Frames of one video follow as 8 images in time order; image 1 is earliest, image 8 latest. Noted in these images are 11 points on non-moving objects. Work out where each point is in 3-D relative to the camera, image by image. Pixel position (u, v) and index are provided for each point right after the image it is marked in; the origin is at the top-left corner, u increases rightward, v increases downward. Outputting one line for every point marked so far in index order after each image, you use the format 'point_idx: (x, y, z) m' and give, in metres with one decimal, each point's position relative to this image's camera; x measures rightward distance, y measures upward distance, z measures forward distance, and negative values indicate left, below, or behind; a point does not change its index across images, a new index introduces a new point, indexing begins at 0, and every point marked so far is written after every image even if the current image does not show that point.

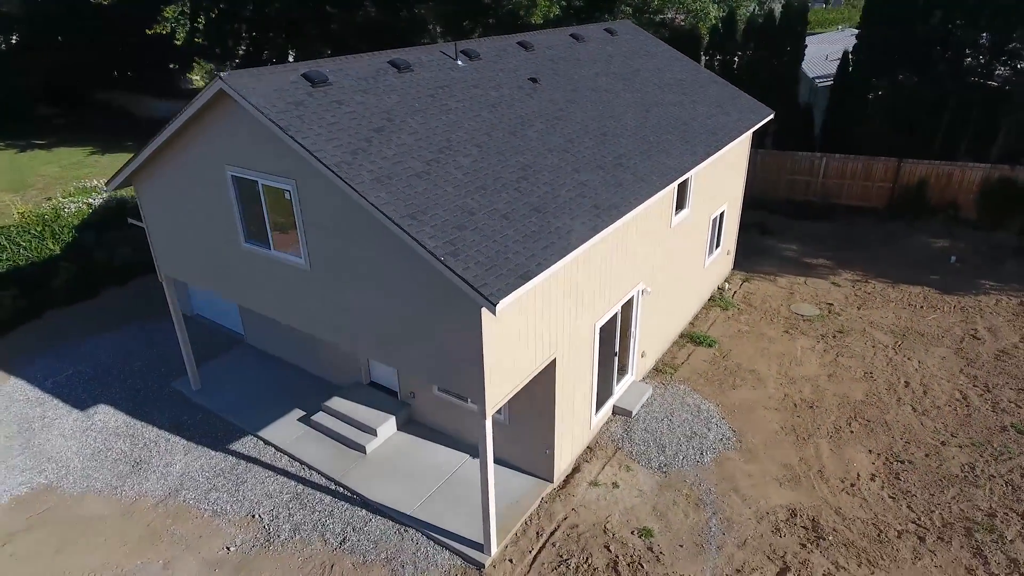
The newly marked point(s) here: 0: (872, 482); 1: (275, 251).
0: (+6.3, -3.4, +10.9) m
1: (-3.6, +0.6, +9.8) m
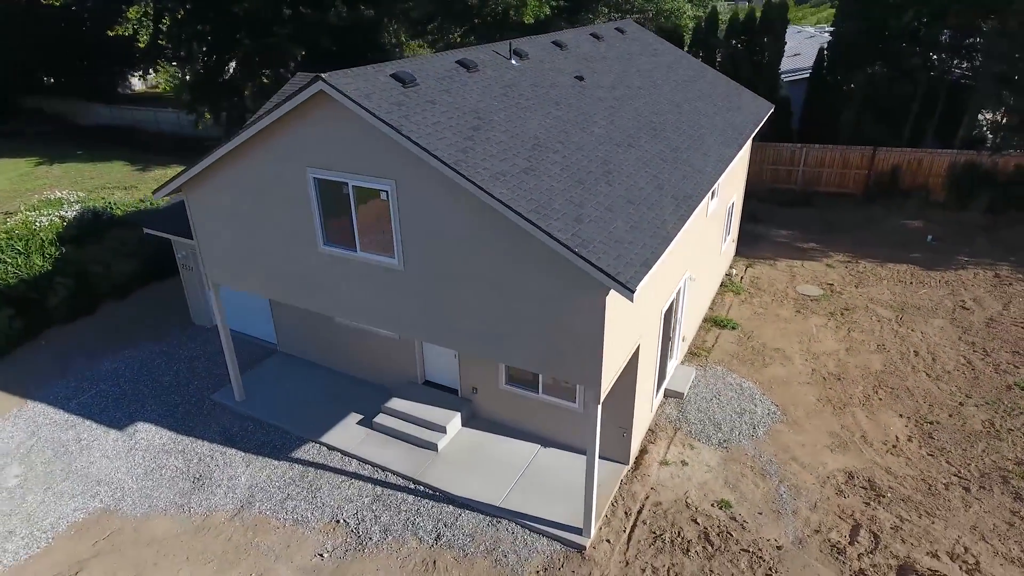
0: (+7.6, -3.0, +11.9) m
1: (-2.3, +0.5, +9.8) m
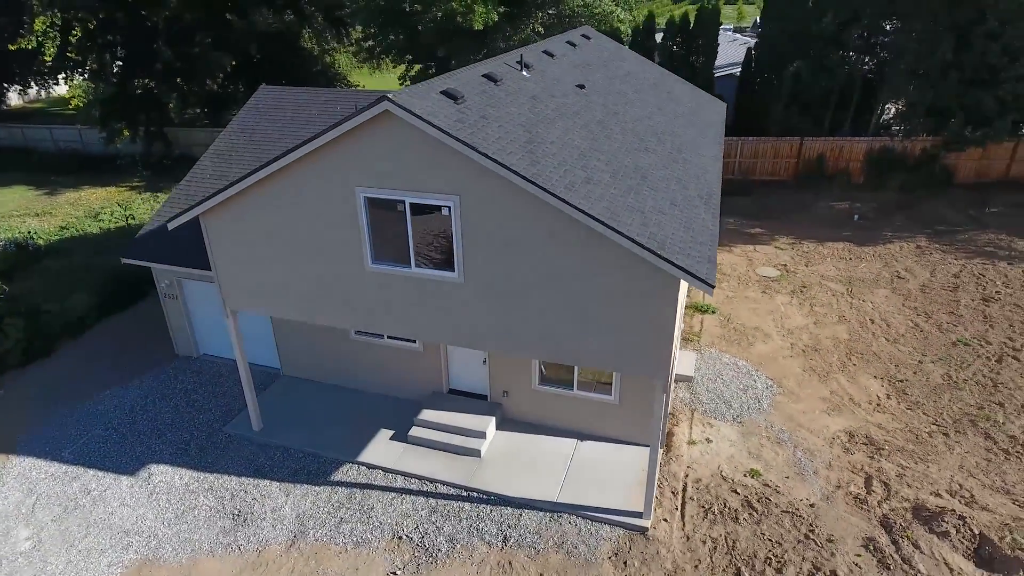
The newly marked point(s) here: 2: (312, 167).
0: (+8.2, -2.4, +13.5) m
1: (-1.5, +0.3, +9.9) m
2: (-3.0, +1.8, +9.7) m
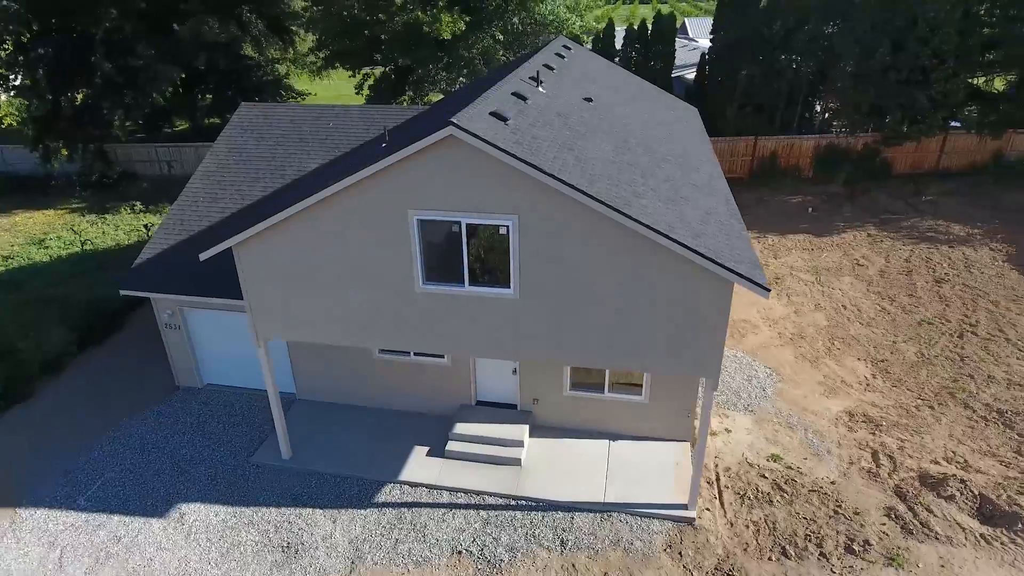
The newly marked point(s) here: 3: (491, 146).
0: (+8.6, -2.2, +14.8) m
1: (-0.7, 0.0, +10.0) m
2: (-2.3, +1.4, +9.6) m
3: (-0.3, +1.9, +8.6) m
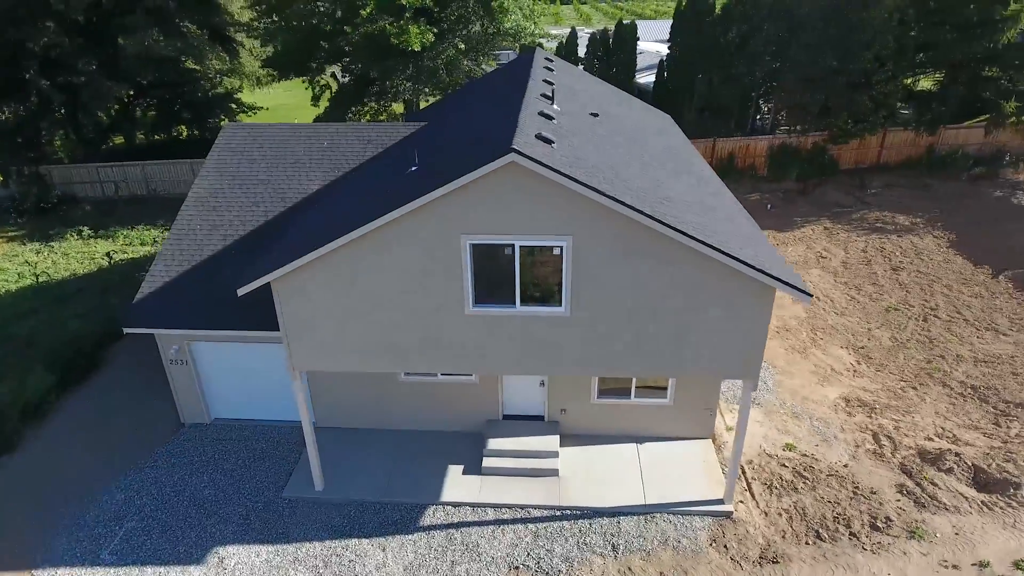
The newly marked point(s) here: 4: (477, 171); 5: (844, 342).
0: (+8.9, -2.0, +15.9) m
1: (0.0, -0.3, +10.2) m
2: (-1.6, +1.0, +9.6) m
3: (+0.5, +1.6, +8.8) m
4: (-0.5, +1.7, +8.9) m
5: (+8.9, -1.5, +16.9) m
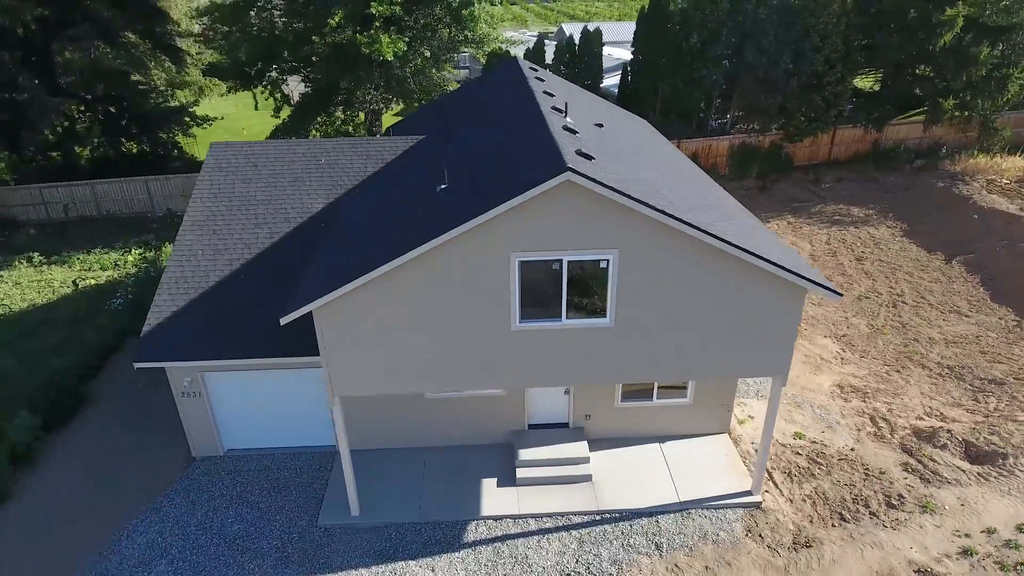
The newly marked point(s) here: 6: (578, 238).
0: (+9.1, -1.8, +17.0) m
1: (+0.7, -0.5, +10.3) m
2: (-0.8, +0.7, +9.6) m
3: (+1.3, +1.4, +9.0) m
4: (+0.2, +1.4, +9.0) m
5: (+9.0, -1.2, +17.9) m
6: (+1.0, +0.8, +9.7) m
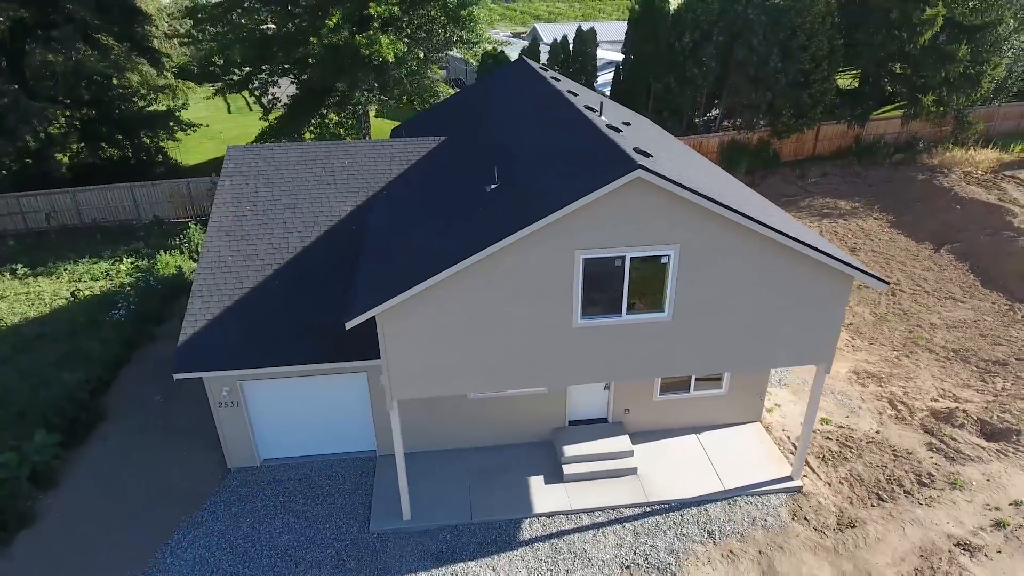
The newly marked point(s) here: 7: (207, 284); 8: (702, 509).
0: (+9.7, -1.5, +17.6) m
1: (+1.7, -0.5, +10.5) m
2: (+0.1, +0.7, +9.7) m
3: (+2.3, +1.5, +9.2) m
4: (+1.2, +1.5, +9.1) m
5: (+9.5, -1.0, +18.6) m
6: (+2.0, +0.9, +9.8) m
7: (-6.2, +0.1, +12.6) m
8: (+3.7, -4.3, +12.1) m
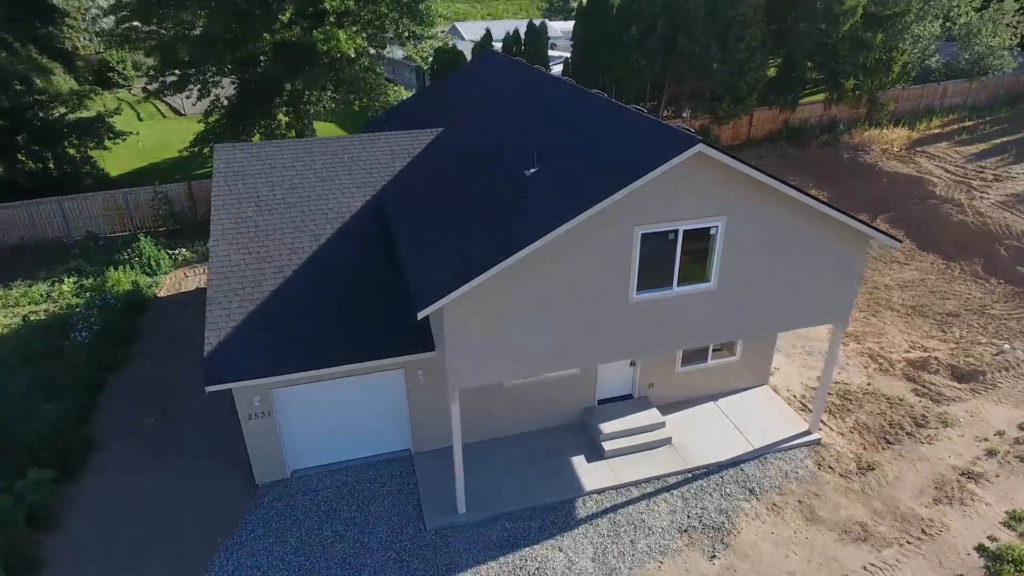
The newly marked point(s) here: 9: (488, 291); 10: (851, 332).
0: (+9.5, -0.5, +19.0) m
1: (+2.6, 0.0, +10.9) m
2: (+1.1, +1.1, +9.8) m
3: (+3.2, +2.0, +9.7) m
4: (+2.2, +1.9, +9.5) m
5: (+9.2, 0.0, +20.0) m
6: (+2.9, +1.3, +10.2) m
7: (-5.5, -0.1, +11.9) m
8: (+4.6, -3.7, +12.7) m
9: (-0.7, 0.0, +9.9) m
10: (+9.5, -1.2, +17.6) m
